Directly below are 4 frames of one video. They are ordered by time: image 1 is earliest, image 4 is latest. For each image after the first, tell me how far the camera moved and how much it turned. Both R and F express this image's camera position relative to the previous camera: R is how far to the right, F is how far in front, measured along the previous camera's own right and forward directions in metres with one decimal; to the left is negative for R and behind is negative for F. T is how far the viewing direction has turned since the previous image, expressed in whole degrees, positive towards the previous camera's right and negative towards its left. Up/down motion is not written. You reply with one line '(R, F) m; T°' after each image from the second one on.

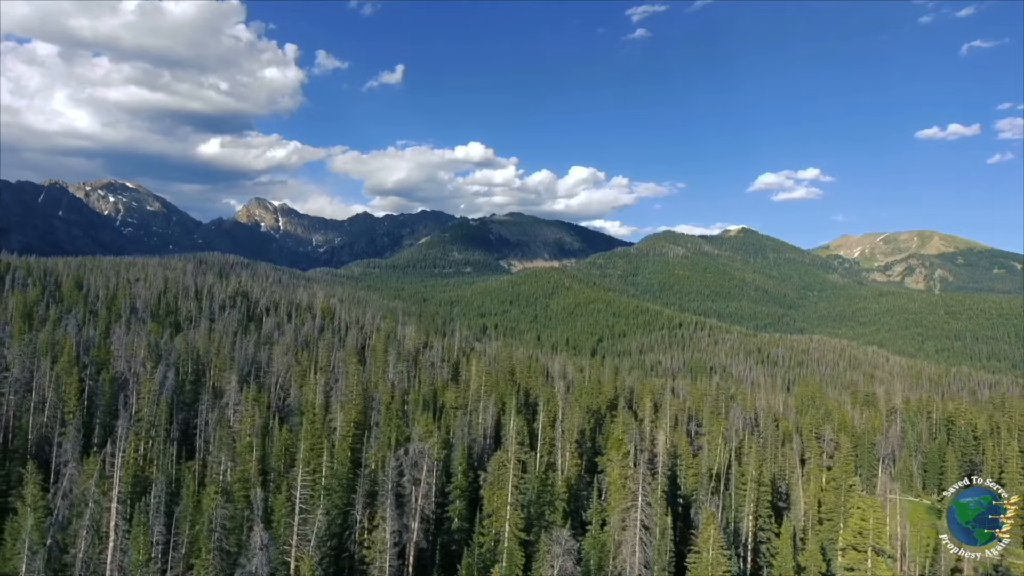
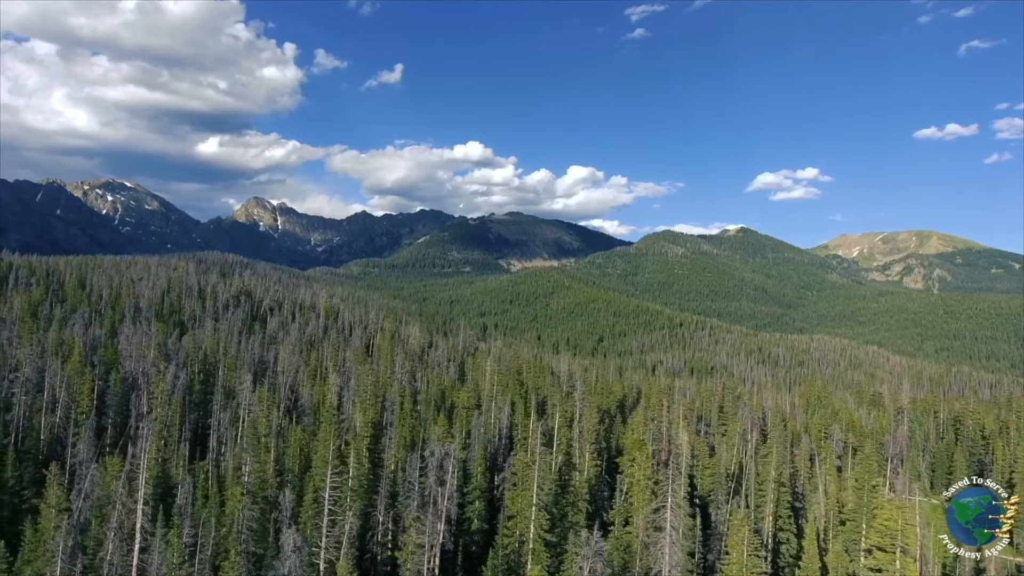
(-1.8, +0.5) m; 0°
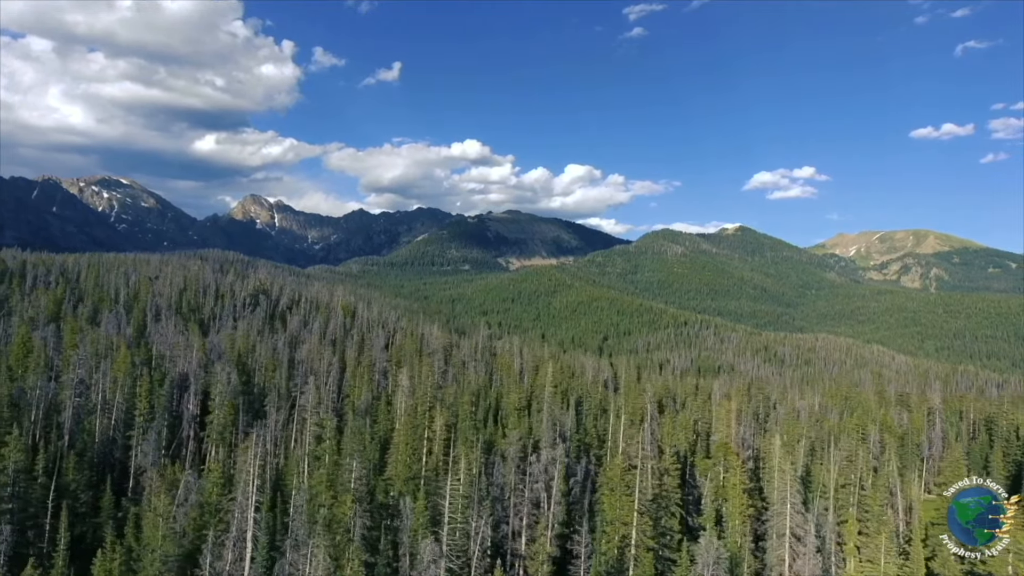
(-7.2, +1.3) m; 0°
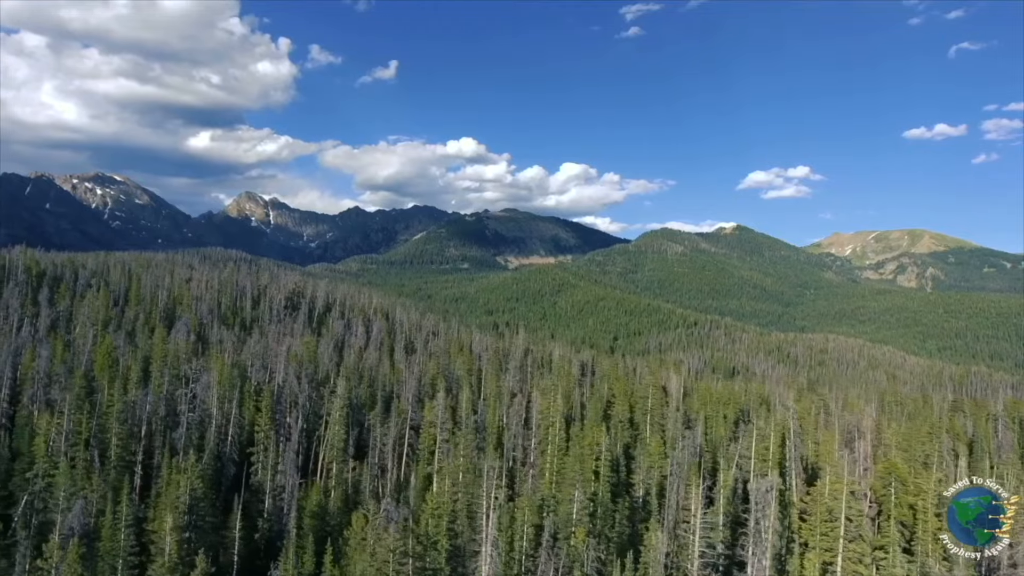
(-13.9, +1.9) m; 0°
